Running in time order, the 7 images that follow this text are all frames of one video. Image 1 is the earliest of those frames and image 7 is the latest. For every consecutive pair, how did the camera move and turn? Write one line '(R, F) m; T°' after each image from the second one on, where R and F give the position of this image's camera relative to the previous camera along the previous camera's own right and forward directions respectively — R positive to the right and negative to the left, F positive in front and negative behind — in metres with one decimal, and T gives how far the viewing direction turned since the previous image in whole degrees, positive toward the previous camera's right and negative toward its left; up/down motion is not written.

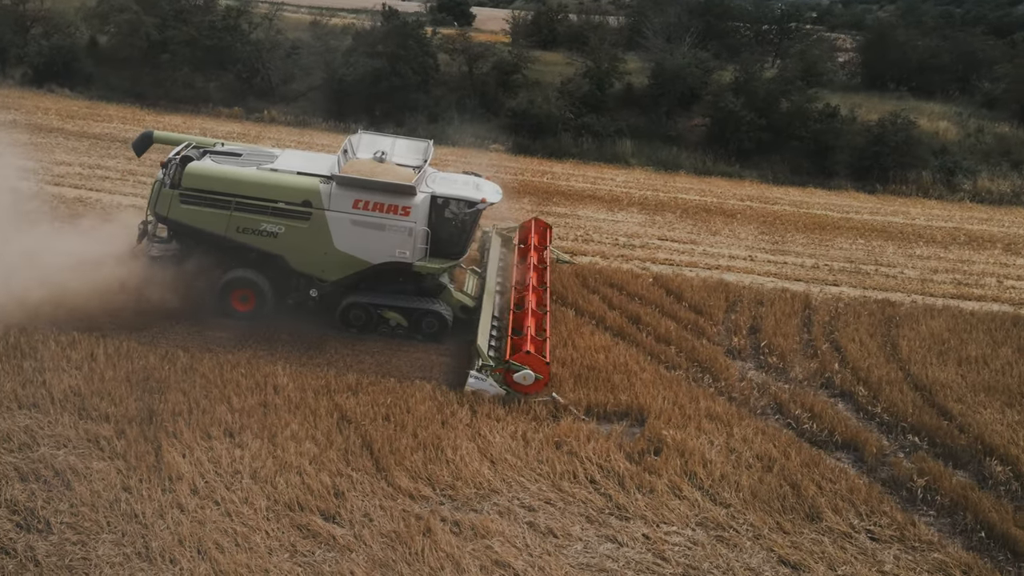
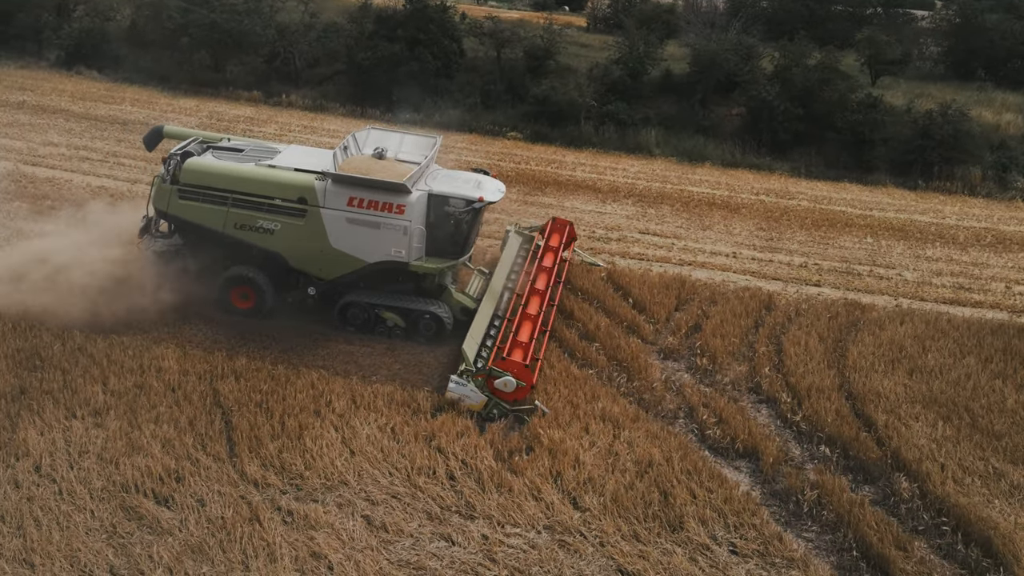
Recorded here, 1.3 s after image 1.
(+1.5, +0.1) m; -7°
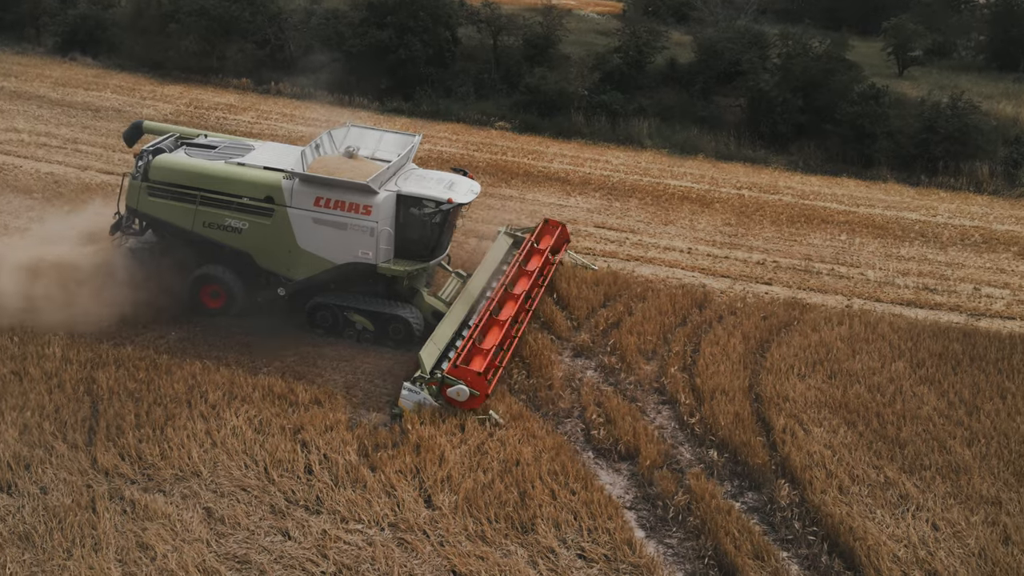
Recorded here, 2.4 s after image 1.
(+1.2, +0.1) m; -5°
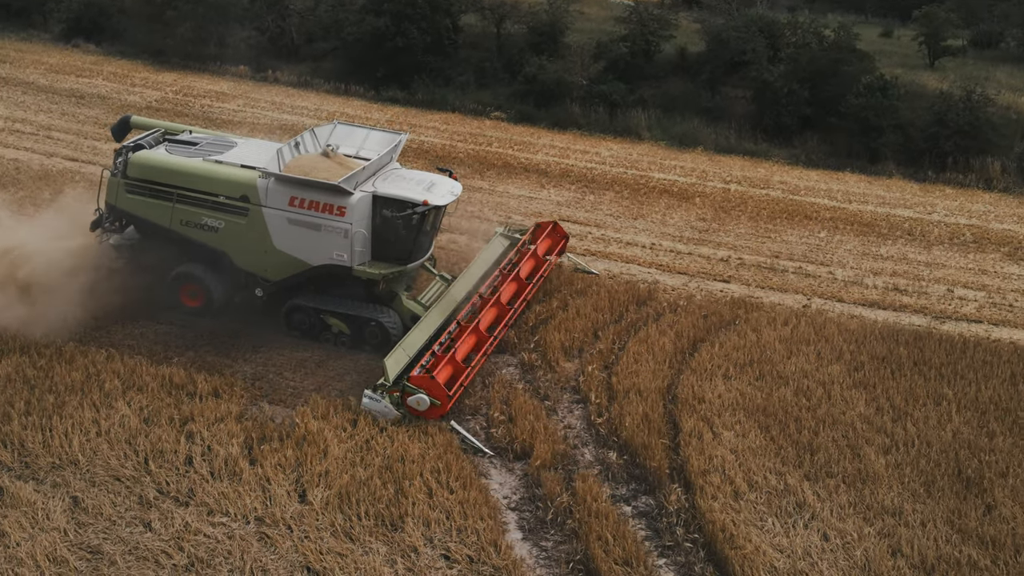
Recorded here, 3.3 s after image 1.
(+1.1, +0.1) m; -4°
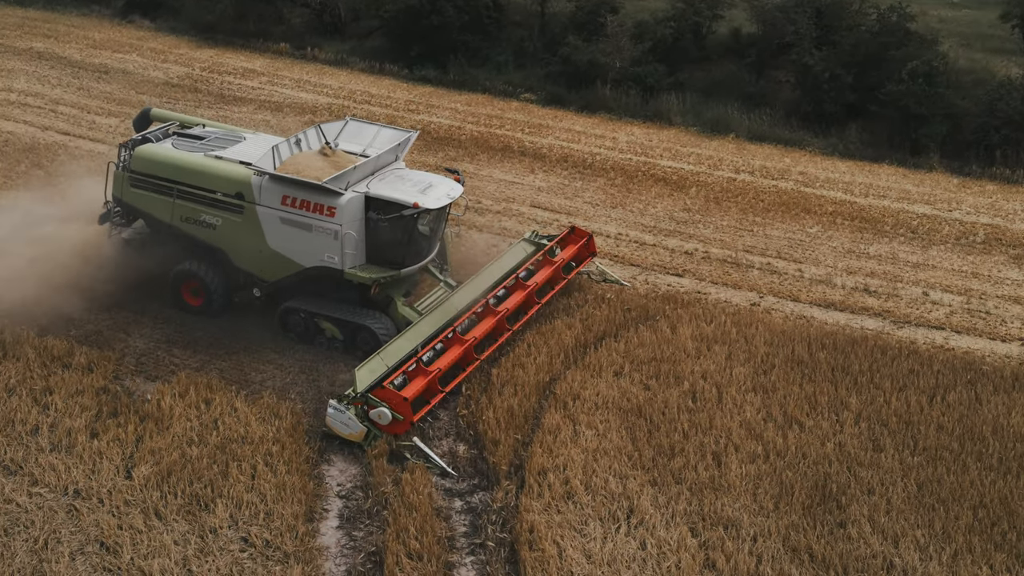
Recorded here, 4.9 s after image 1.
(+1.8, +0.2) m; -9°
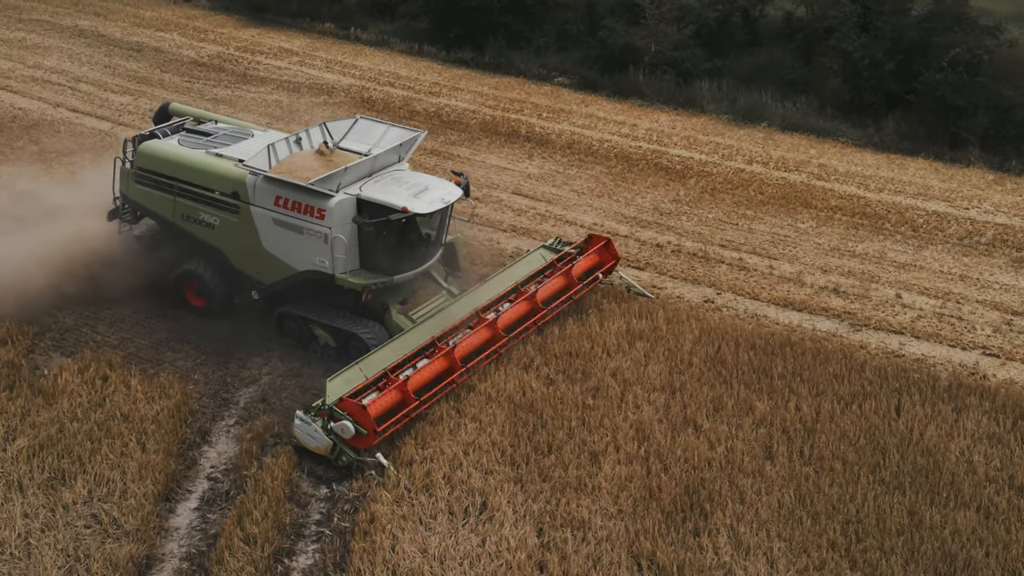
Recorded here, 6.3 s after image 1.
(+1.5, +0.1) m; -7°
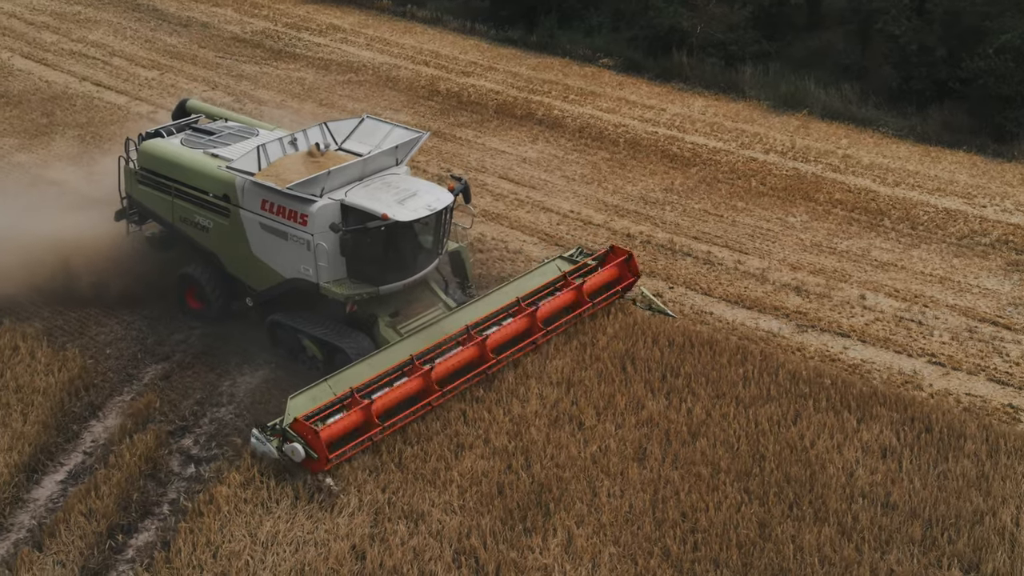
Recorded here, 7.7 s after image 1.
(+1.7, +0.2) m; -8°
